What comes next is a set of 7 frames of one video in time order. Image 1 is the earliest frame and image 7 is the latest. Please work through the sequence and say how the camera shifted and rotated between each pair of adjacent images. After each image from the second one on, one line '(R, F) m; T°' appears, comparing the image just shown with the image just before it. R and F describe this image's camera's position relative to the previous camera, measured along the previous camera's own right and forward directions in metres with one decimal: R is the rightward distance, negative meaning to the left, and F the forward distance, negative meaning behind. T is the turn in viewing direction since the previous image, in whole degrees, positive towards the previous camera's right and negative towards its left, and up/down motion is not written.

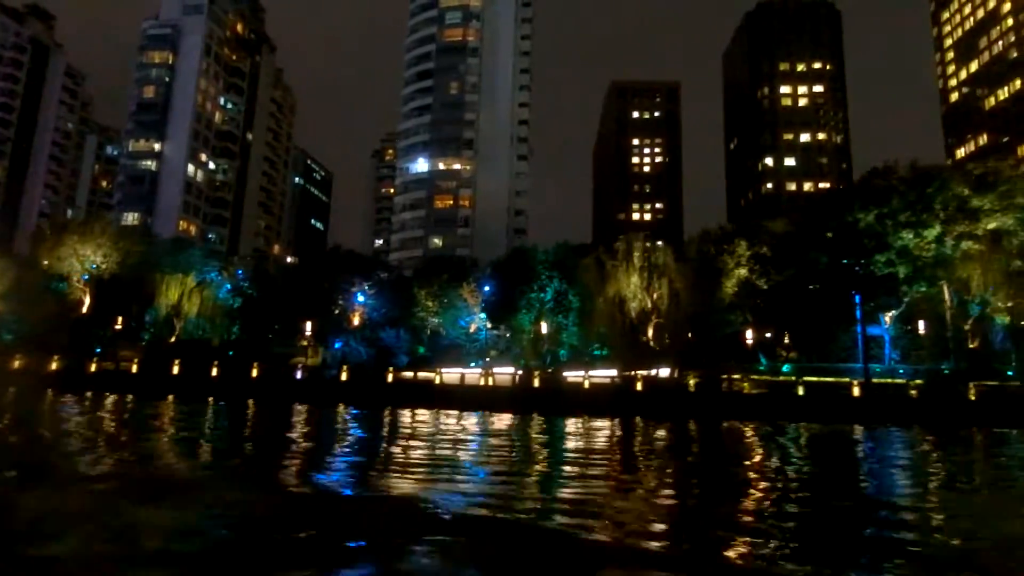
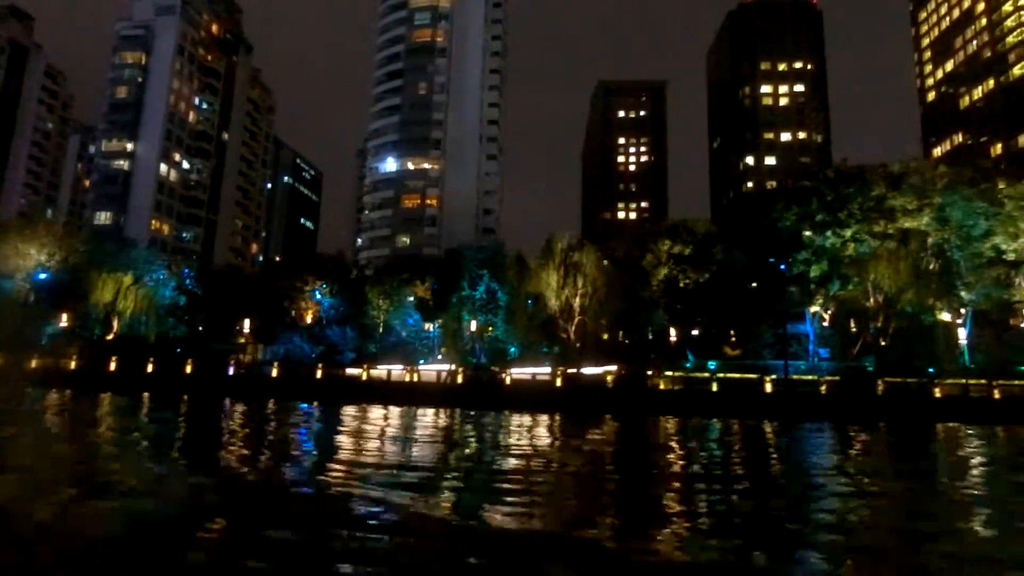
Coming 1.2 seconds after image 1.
(+5.4, -0.8) m; 0°
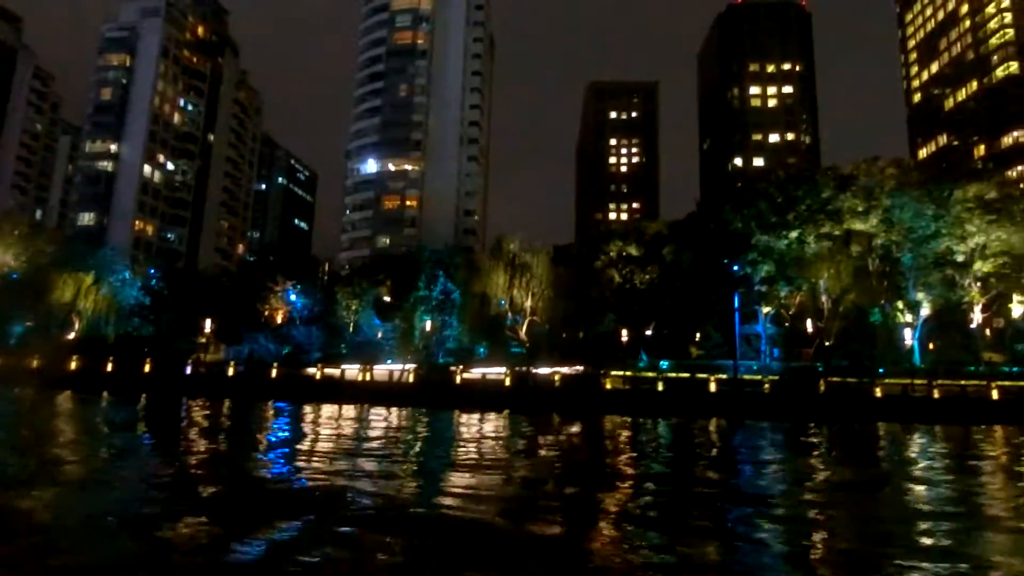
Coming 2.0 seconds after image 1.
(+3.6, -0.5) m; 0°
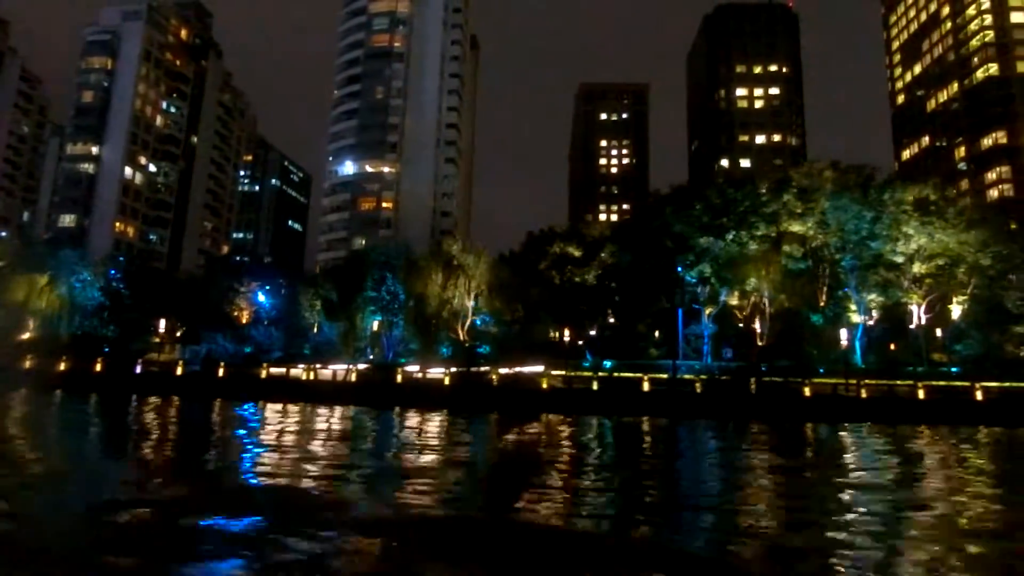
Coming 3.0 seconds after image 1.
(+4.4, -0.6) m; 0°
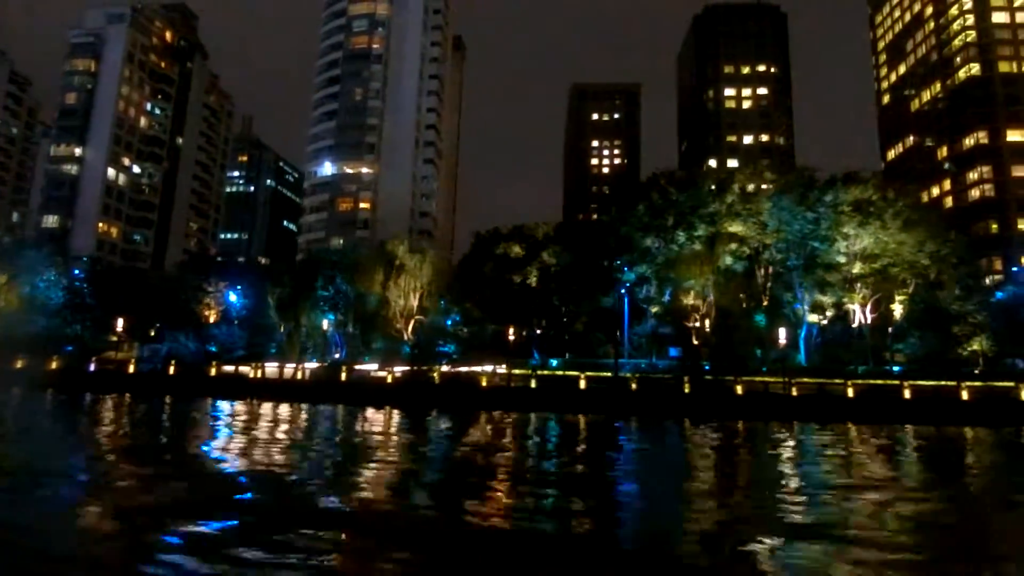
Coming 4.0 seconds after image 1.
(+4.4, -0.7) m; 0°
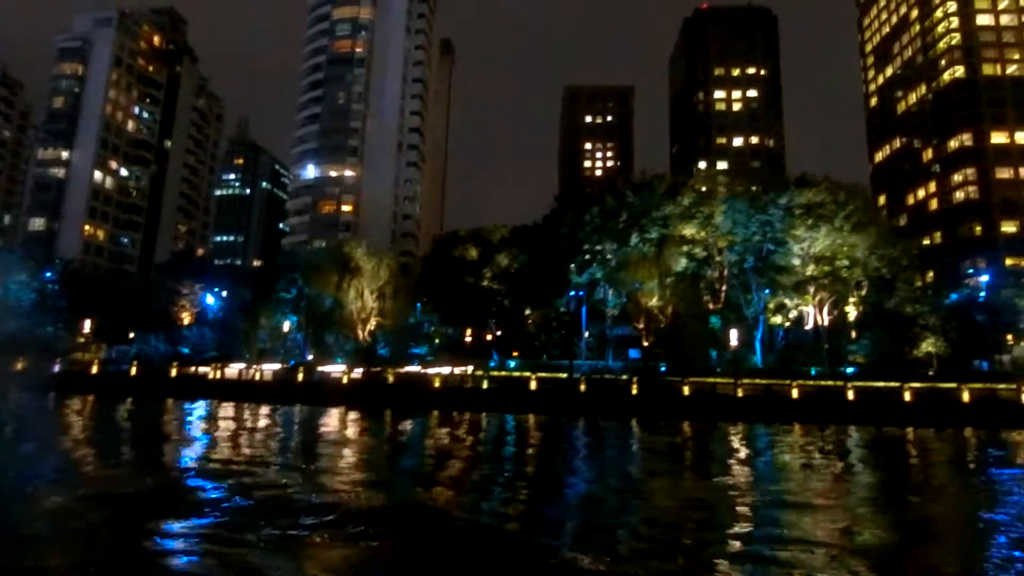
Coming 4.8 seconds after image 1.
(+3.5, -0.5) m; 0°
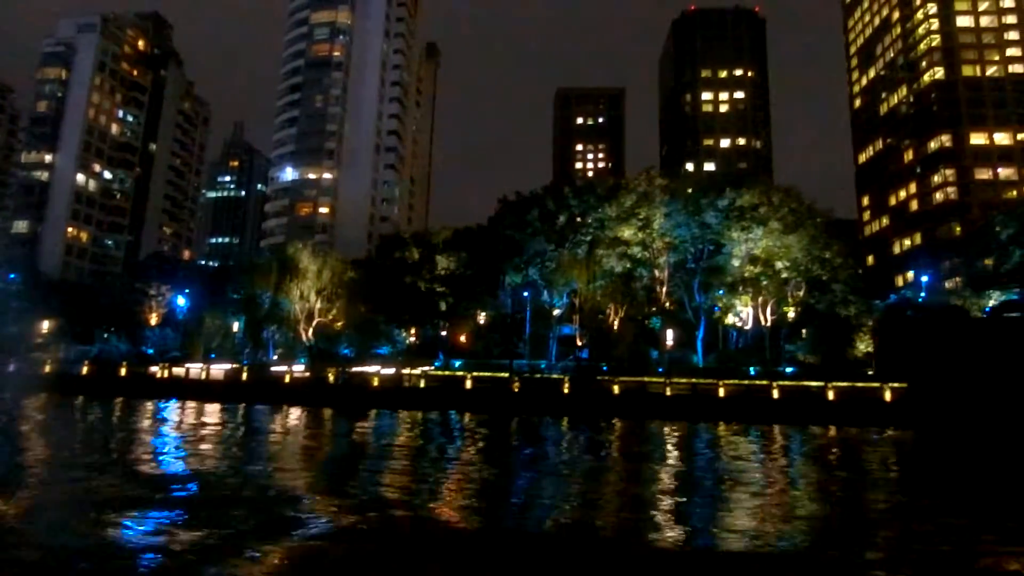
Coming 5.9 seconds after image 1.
(+4.8, -0.7) m; 0°
